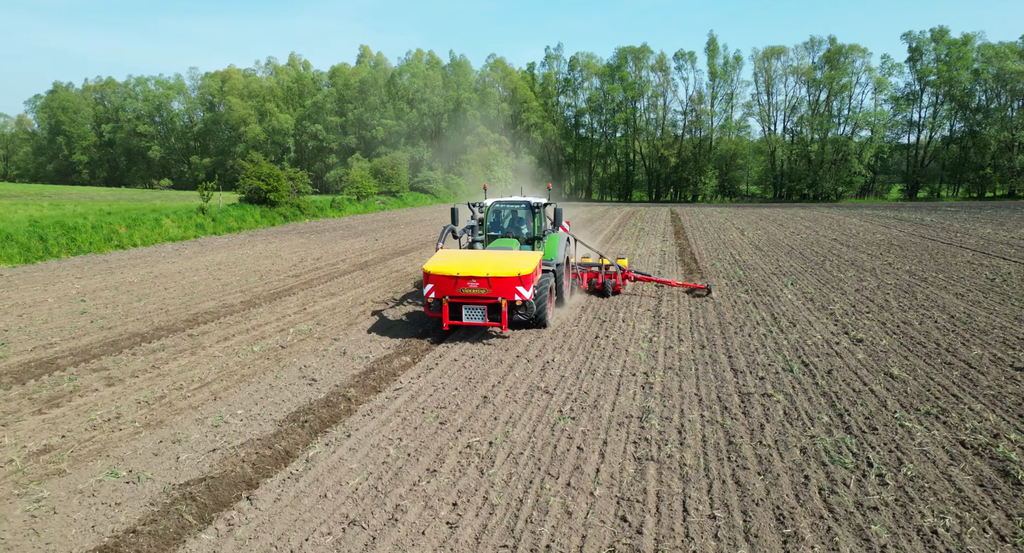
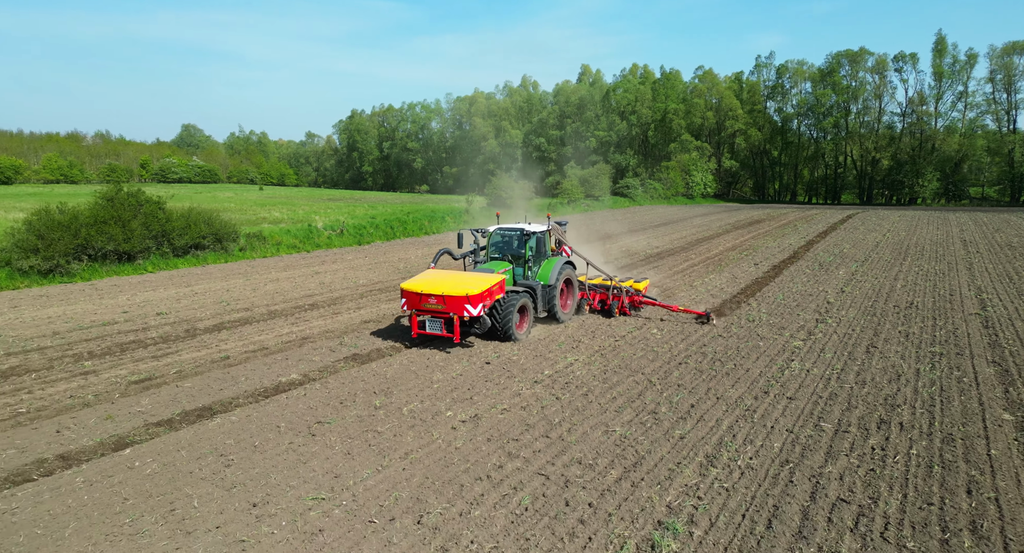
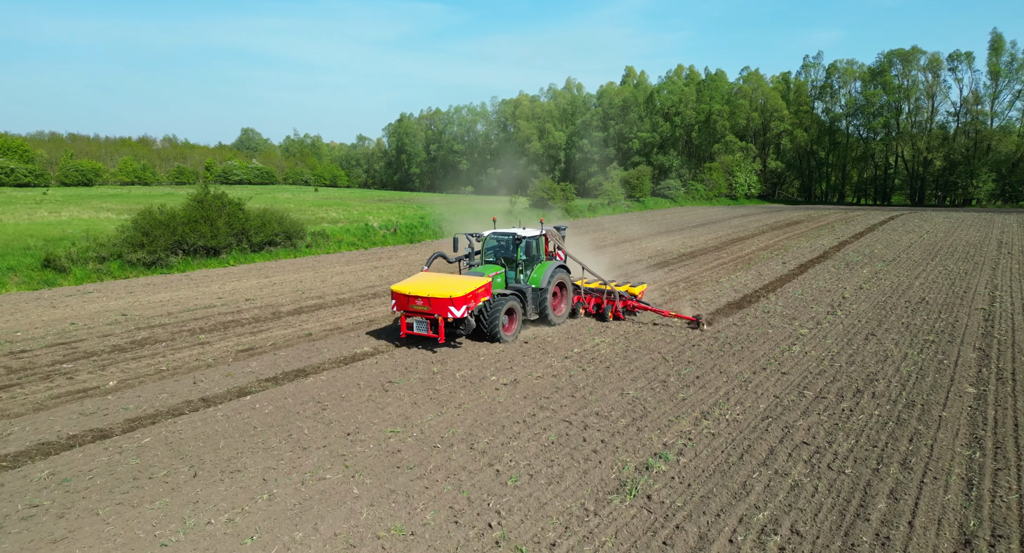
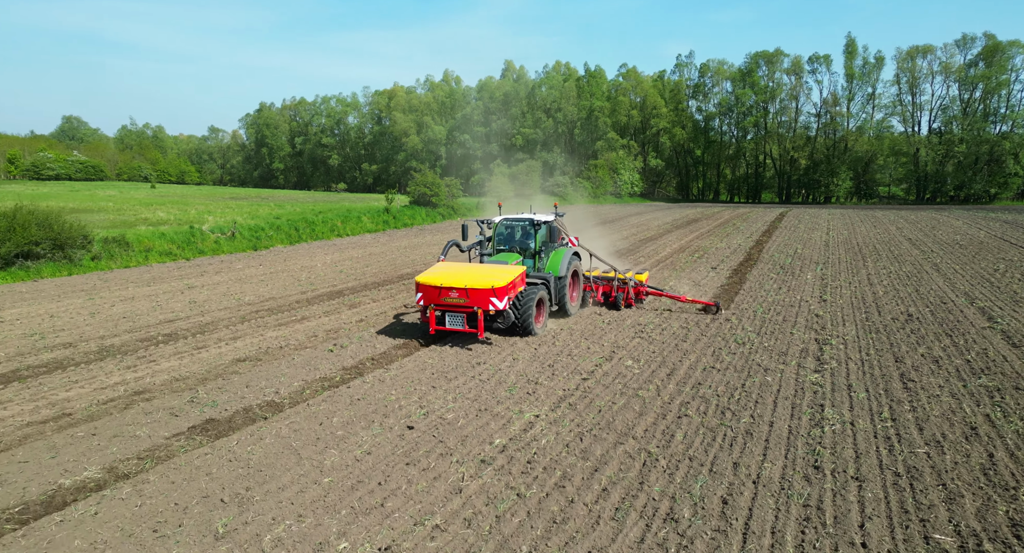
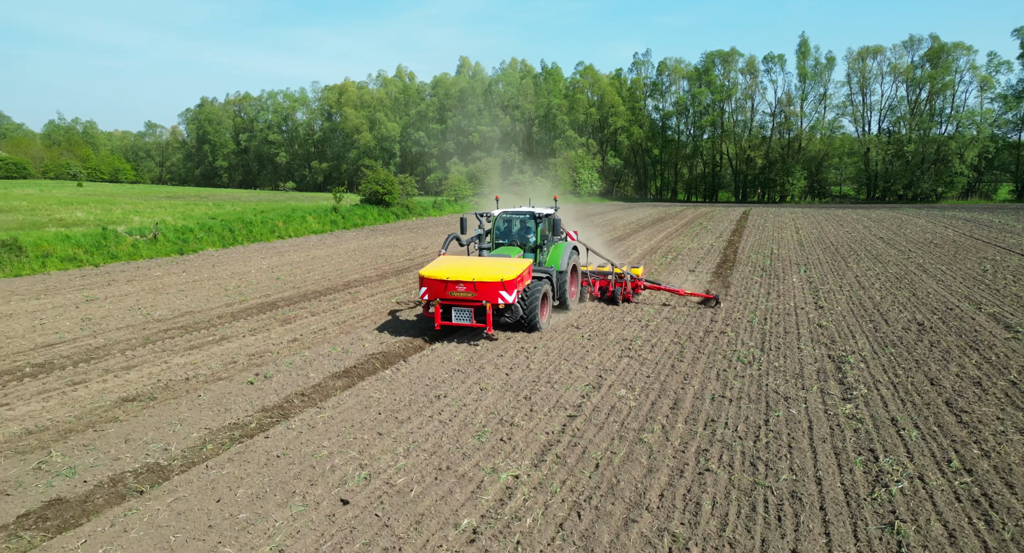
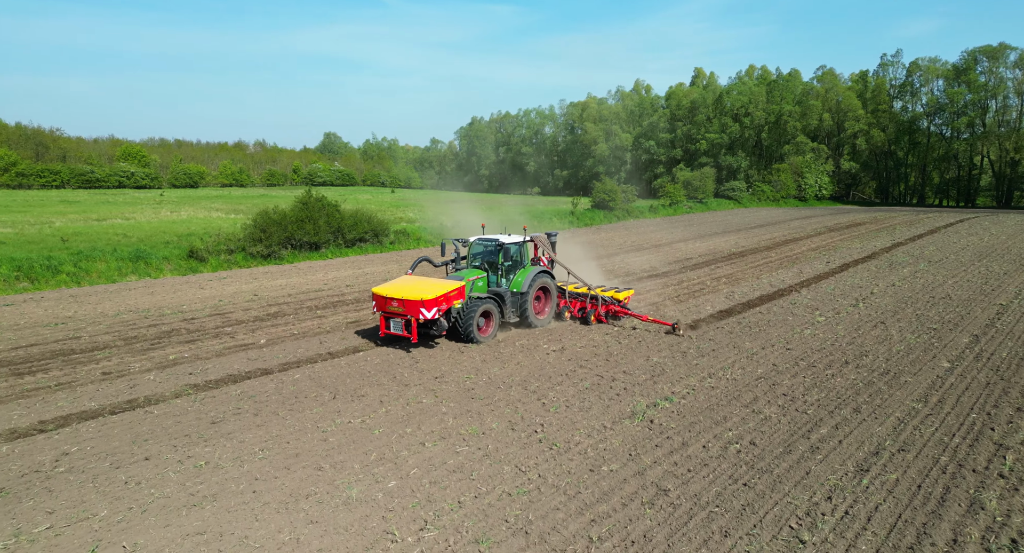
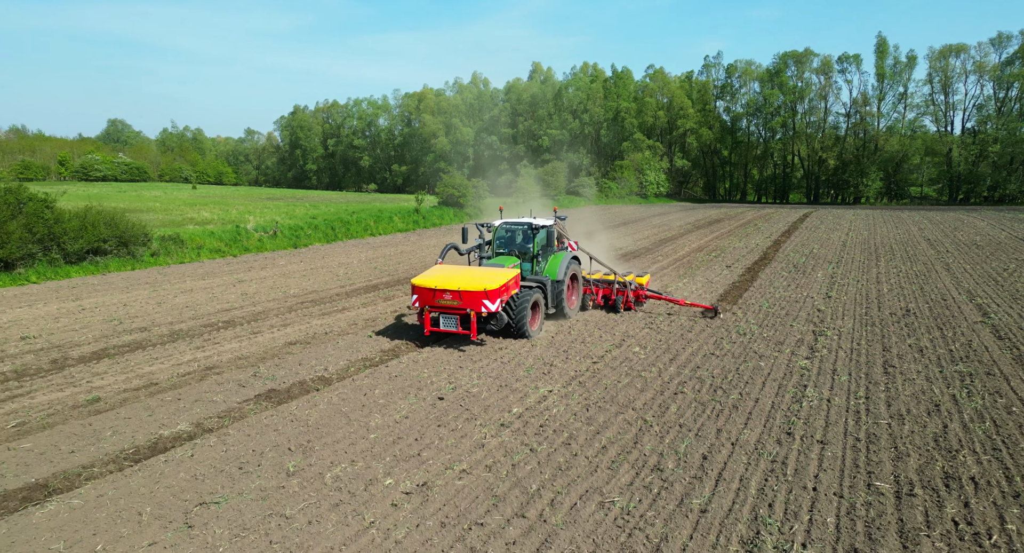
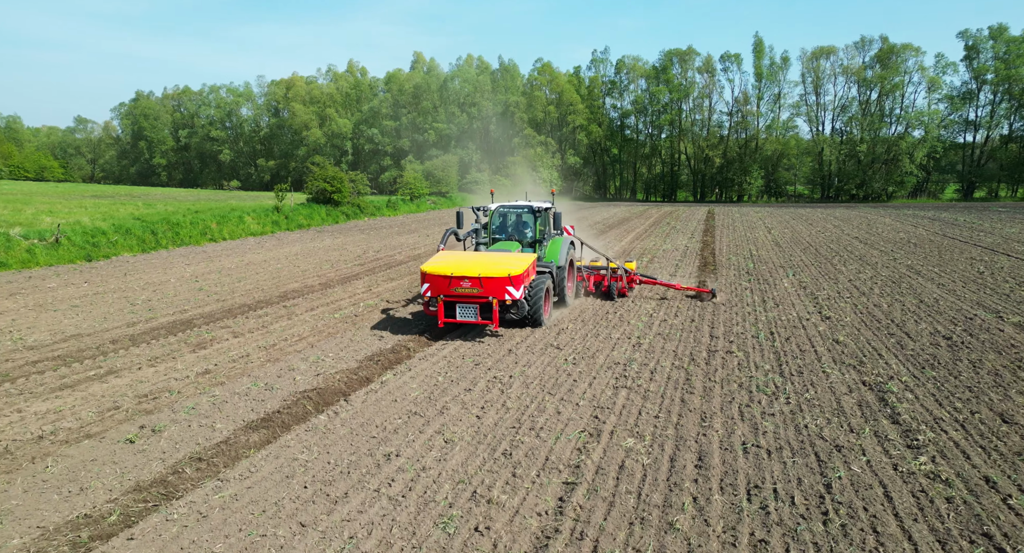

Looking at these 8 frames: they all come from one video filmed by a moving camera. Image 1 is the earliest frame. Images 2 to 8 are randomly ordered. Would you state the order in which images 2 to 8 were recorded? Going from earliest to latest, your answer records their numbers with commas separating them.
8, 5, 4, 7, 2, 3, 6
